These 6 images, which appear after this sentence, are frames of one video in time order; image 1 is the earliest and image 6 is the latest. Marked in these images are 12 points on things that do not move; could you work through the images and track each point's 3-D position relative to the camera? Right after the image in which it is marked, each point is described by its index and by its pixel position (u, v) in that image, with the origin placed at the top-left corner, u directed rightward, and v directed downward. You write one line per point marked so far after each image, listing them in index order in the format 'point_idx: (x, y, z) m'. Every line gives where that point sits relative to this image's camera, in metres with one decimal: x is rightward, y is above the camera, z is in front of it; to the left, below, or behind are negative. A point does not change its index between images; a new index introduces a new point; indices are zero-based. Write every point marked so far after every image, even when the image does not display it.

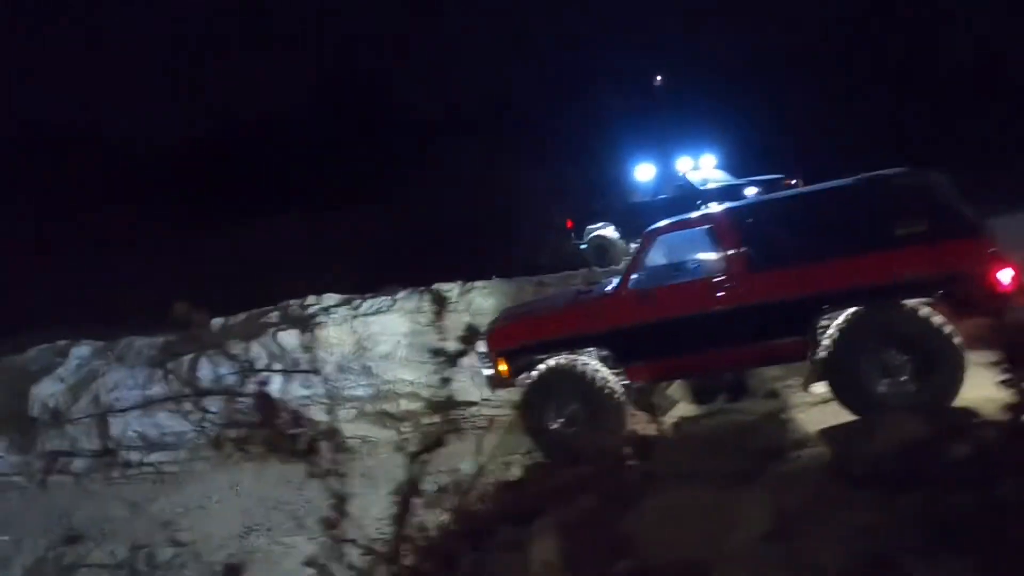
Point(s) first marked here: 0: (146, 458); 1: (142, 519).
0: (-5.9, -2.7, +10.3) m
1: (-5.3, -3.3, +9.3) m
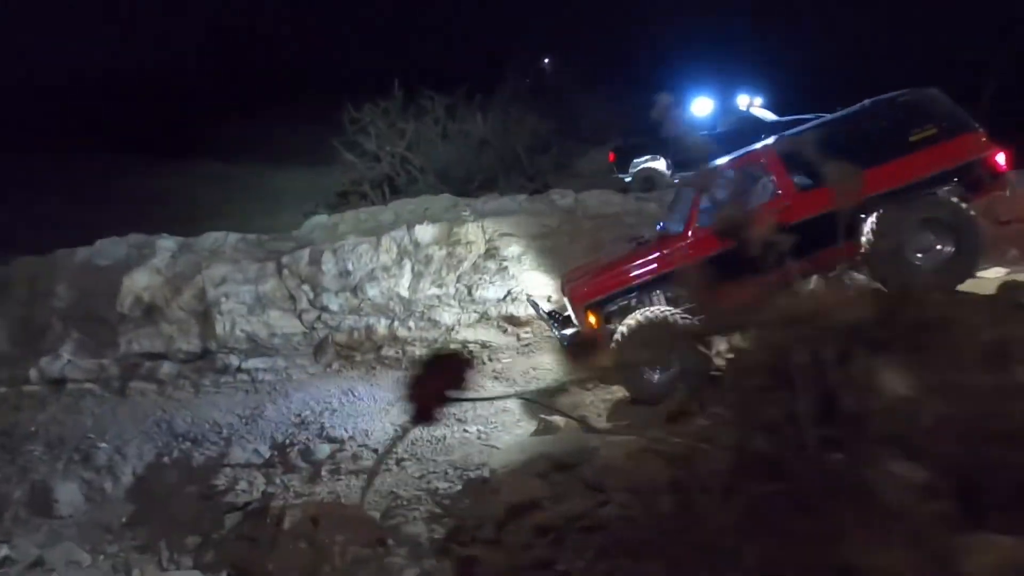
0: (-3.9, -1.1, +9.4) m
1: (-3.2, -1.8, +8.5) m
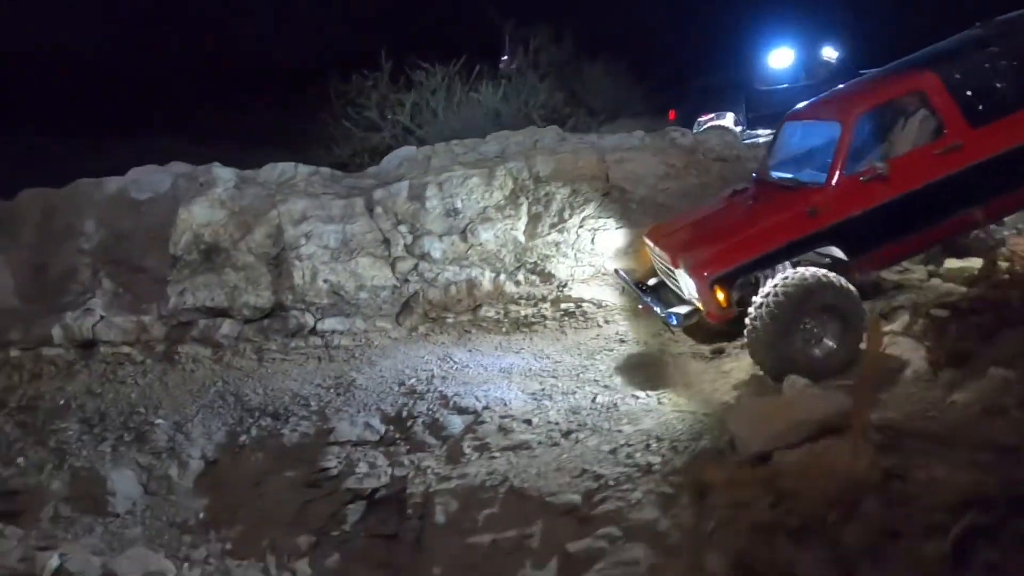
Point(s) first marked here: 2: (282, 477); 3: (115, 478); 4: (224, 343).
0: (-2.2, -0.5, +7.6) m
1: (-1.5, -1.1, +6.7) m
2: (-2.1, -1.7, +5.9) m
3: (-3.5, -1.6, +5.7) m
4: (-3.3, -0.6, +7.4) m
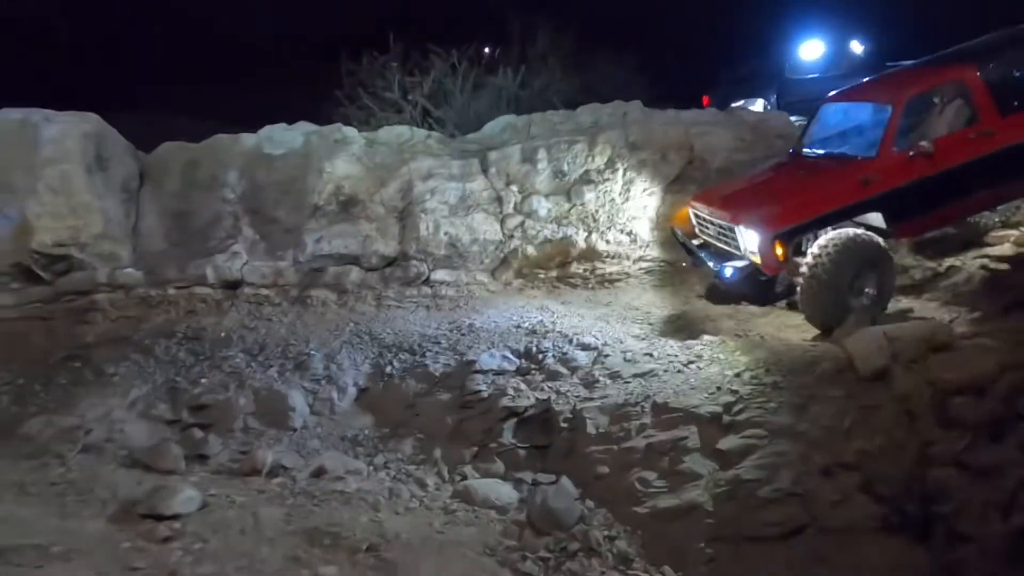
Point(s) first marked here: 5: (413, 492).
0: (-1.0, +0.1, +8.3) m
1: (-0.2, -0.6, +7.5) m
2: (-0.8, -1.1, +6.7) m
3: (-2.2, -1.1, +6.4) m
4: (-2.0, 0.0, +8.1) m
5: (-0.8, -1.7, +5.4) m
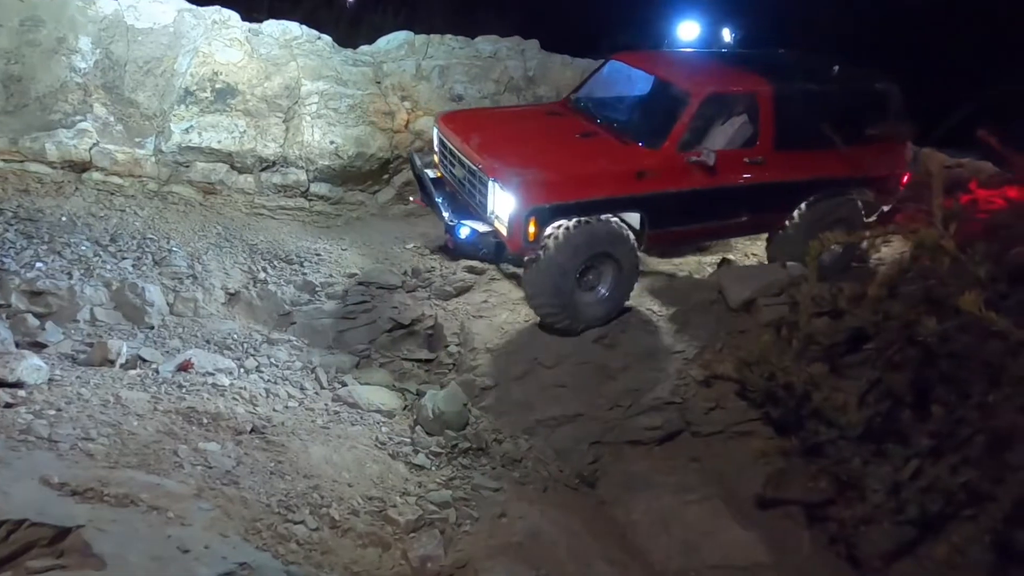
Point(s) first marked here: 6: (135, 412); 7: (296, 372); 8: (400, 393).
0: (-2.3, +1.2, +7.8) m
1: (-1.4, +0.4, +7.2) m
2: (-1.9, -0.2, +6.3) m
3: (-3.2, 0.0, +5.7) m
4: (-3.3, +1.1, +7.3) m
5: (-1.7, -0.8, +5.1) m
6: (-2.1, -0.7, +3.8) m
7: (-1.8, -0.7, +5.4) m
8: (-0.9, -0.9, +5.5) m
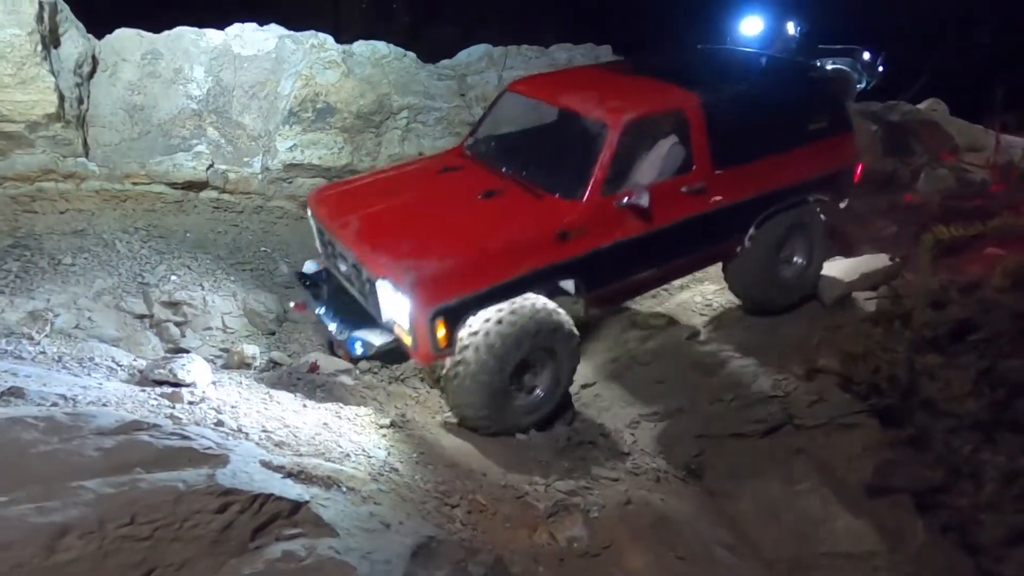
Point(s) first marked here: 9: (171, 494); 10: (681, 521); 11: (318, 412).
0: (-1.3, +1.1, +8.2) m
1: (-0.4, +0.3, +7.5) m
2: (-1.0, -0.2, +6.6) m
3: (-2.3, -0.1, +6.2) m
4: (-2.3, +1.0, +7.8) m
5: (-0.9, -0.8, +5.4) m
6: (-1.4, -0.8, +4.1) m
7: (-0.9, -0.7, +5.8) m
8: (0.0, -0.9, +5.8) m
9: (-1.4, -0.8, +2.7) m
10: (+1.0, -1.4, +4.0) m
11: (-1.2, -0.8, +4.2) m
